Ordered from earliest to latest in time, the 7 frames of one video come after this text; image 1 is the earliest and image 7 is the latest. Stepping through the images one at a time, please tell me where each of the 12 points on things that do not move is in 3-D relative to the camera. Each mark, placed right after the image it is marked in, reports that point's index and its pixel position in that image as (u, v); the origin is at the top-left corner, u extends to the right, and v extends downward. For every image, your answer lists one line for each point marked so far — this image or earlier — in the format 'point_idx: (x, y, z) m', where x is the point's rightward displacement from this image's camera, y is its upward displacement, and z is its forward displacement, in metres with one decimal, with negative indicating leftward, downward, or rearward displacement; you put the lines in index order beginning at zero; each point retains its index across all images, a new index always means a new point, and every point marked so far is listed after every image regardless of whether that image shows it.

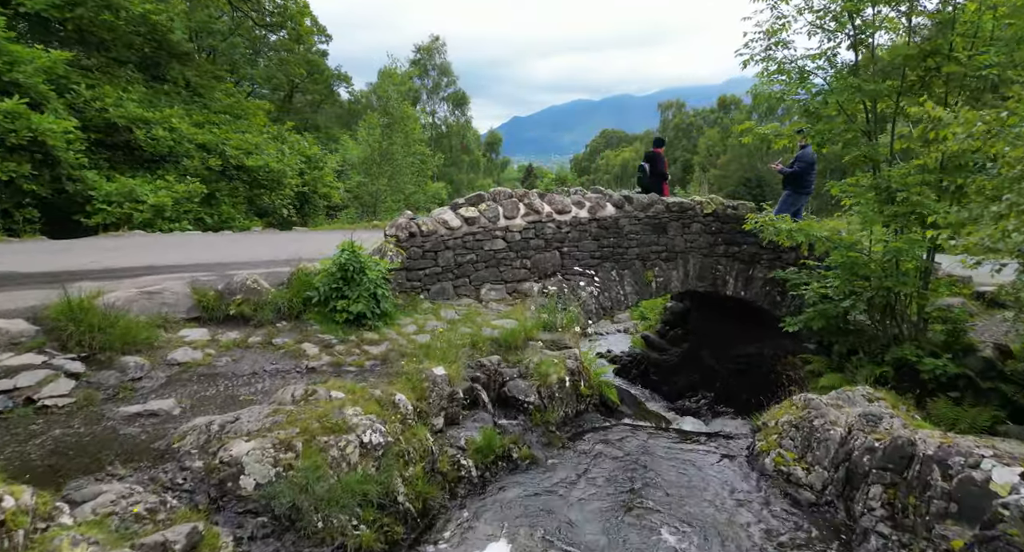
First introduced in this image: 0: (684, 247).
0: (+2.5, +0.4, +8.4) m
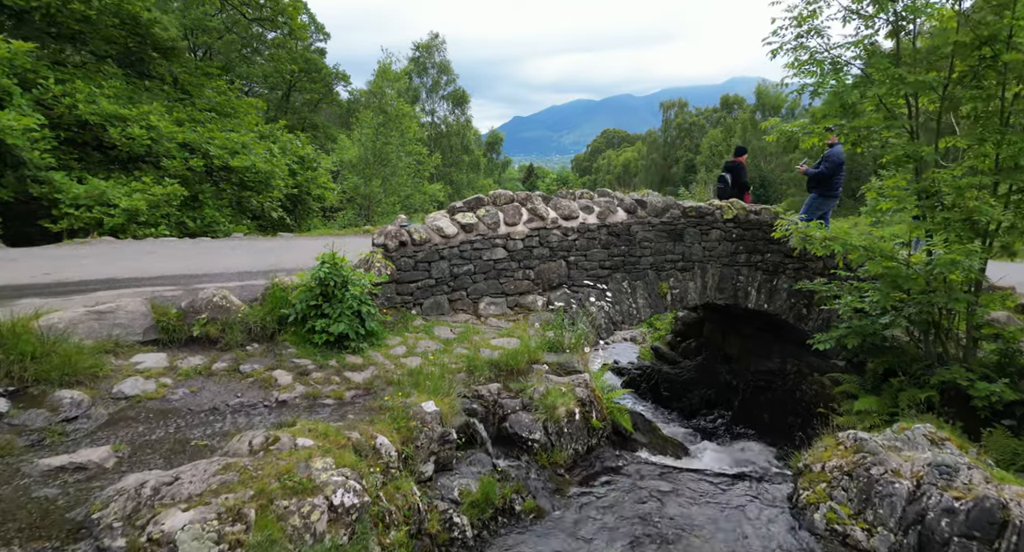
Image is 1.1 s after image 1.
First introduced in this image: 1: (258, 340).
0: (+2.5, +0.3, +7.7) m
1: (-2.4, -0.6, +5.4) m
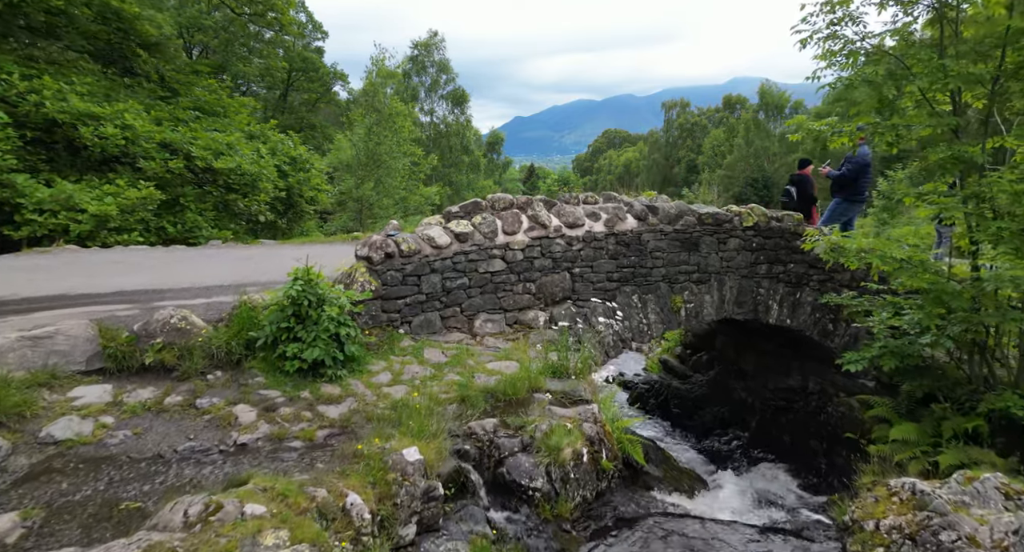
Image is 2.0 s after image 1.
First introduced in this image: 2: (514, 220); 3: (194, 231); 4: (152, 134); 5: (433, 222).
0: (+2.5, +0.1, +7.0) m
1: (-2.4, -0.8, +4.7) m
2: (0.0, +0.6, +6.4) m
3: (-5.7, +0.8, +10.4) m
4: (-6.2, +2.5, +10.0) m
5: (-0.9, +0.6, +6.2) m
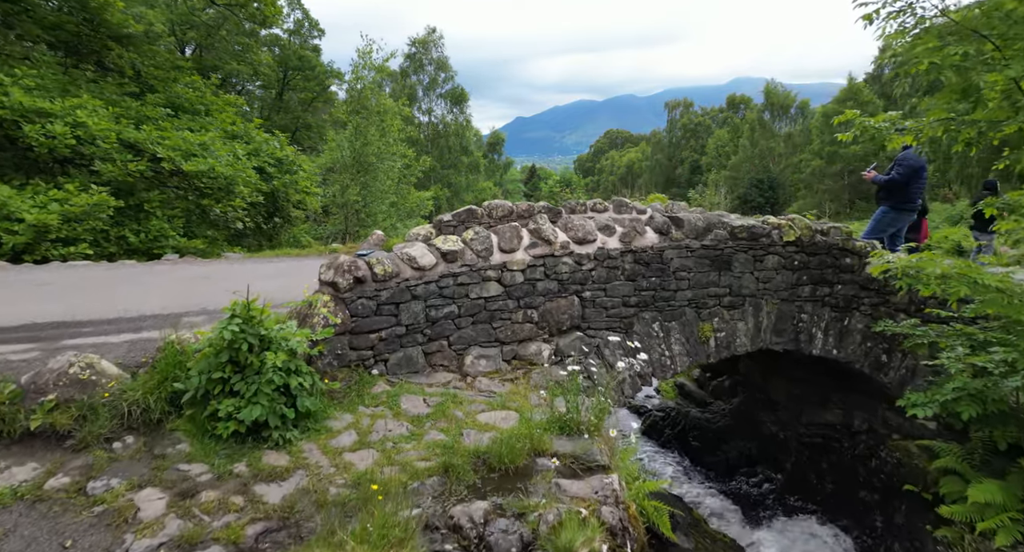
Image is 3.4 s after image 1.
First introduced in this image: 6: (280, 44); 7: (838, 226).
0: (+2.5, -0.1, +5.9) m
1: (-2.4, -1.0, +3.7) m
2: (0.0, +0.4, +5.3) m
3: (-5.7, +0.6, +9.4) m
4: (-6.2, +2.2, +8.9) m
5: (-0.9, +0.3, +5.1) m
6: (-7.1, +7.3, +18.4) m
7: (+3.4, +0.5, +6.1) m
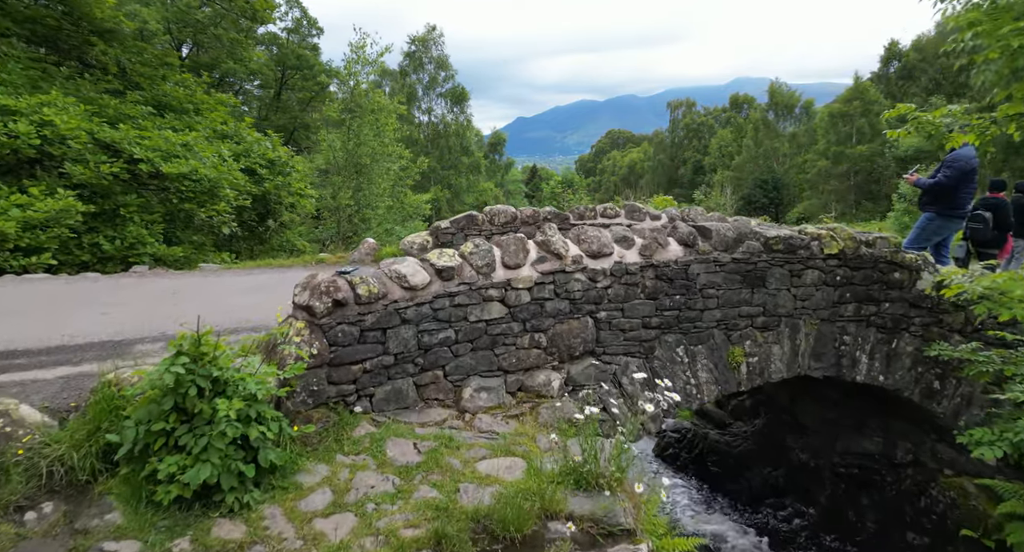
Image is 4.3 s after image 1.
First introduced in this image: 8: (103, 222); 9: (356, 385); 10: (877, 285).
0: (+2.5, -0.3, +5.2) m
1: (-2.4, -1.1, +3.0) m
2: (0.0, +0.2, +4.6) m
3: (-5.7, +0.4, +8.7) m
4: (-6.2, +2.1, +8.2) m
5: (-0.8, +0.2, +4.5) m
6: (-7.1, +7.1, +17.7) m
7: (+3.5, +0.4, +5.4) m
8: (-6.1, +0.8, +8.7) m
9: (-1.1, -0.8, +4.1) m
10: (+3.4, -0.1, +5.3) m
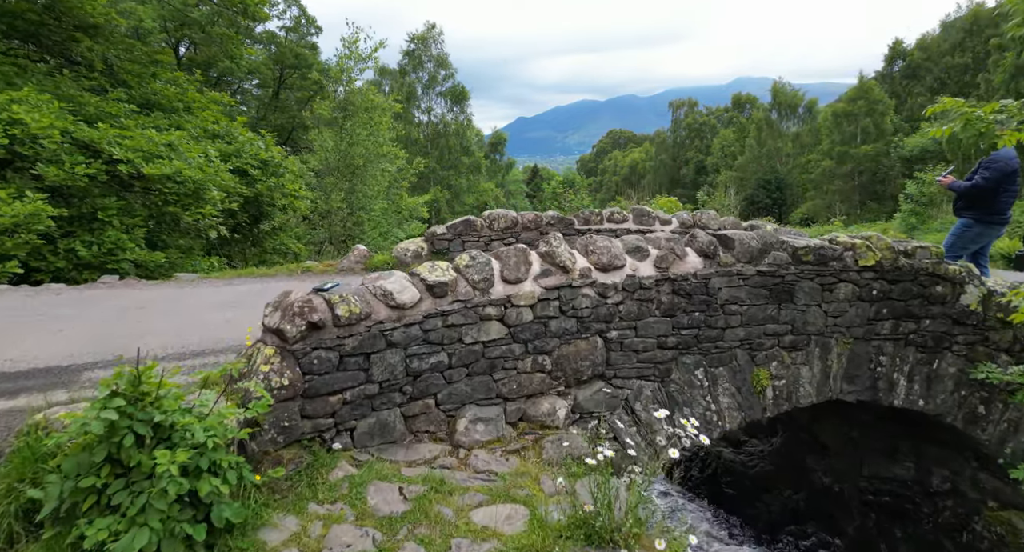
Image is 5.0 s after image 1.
0: (+2.5, -0.4, +4.7) m
1: (-2.4, -1.3, +2.5) m
2: (0.0, +0.1, +4.1) m
3: (-5.7, +0.3, +8.2) m
4: (-6.1, +1.9, +7.7) m
5: (-0.8, +0.1, +3.9) m
6: (-7.1, +7.0, +17.2) m
7: (+3.5, +0.3, +4.8) m
8: (-6.1, +0.7, +8.2) m
9: (-1.1, -0.9, +3.6) m
10: (+3.4, -0.2, +4.8) m
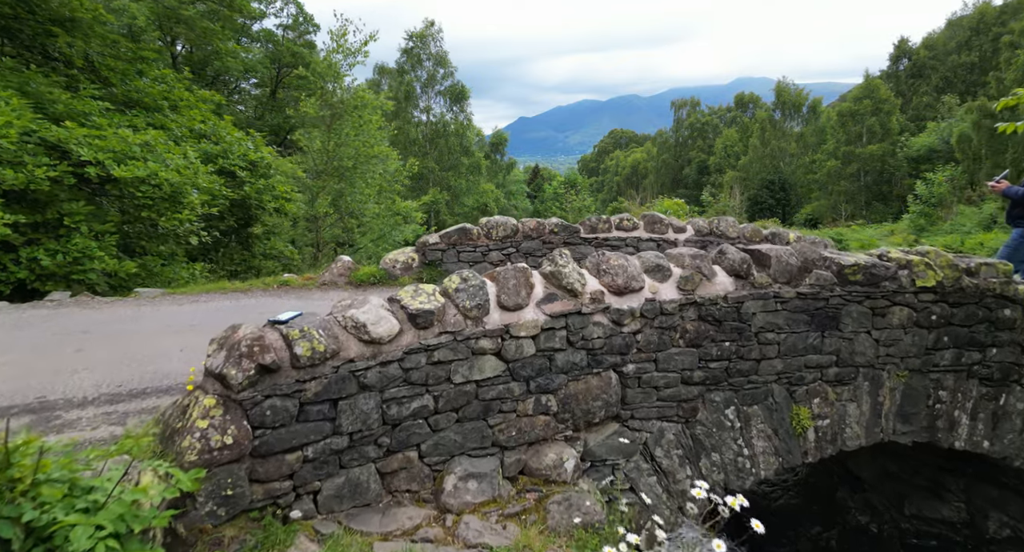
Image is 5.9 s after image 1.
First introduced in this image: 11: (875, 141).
0: (+2.5, -0.6, +4.1) m
1: (-2.4, -1.4, +1.8) m
2: (0.0, 0.0, +3.5) m
3: (-5.7, +0.1, +7.6) m
4: (-6.2, +1.8, +7.1) m
5: (-0.8, -0.1, +3.3) m
6: (-7.0, +6.8, +16.6) m
7: (+3.5, +0.1, +4.2) m
8: (-6.1, +0.5, +7.5) m
9: (-1.1, -1.0, +3.0) m
10: (+3.4, -0.4, +4.2) m
11: (+12.7, +4.6, +19.8) m
